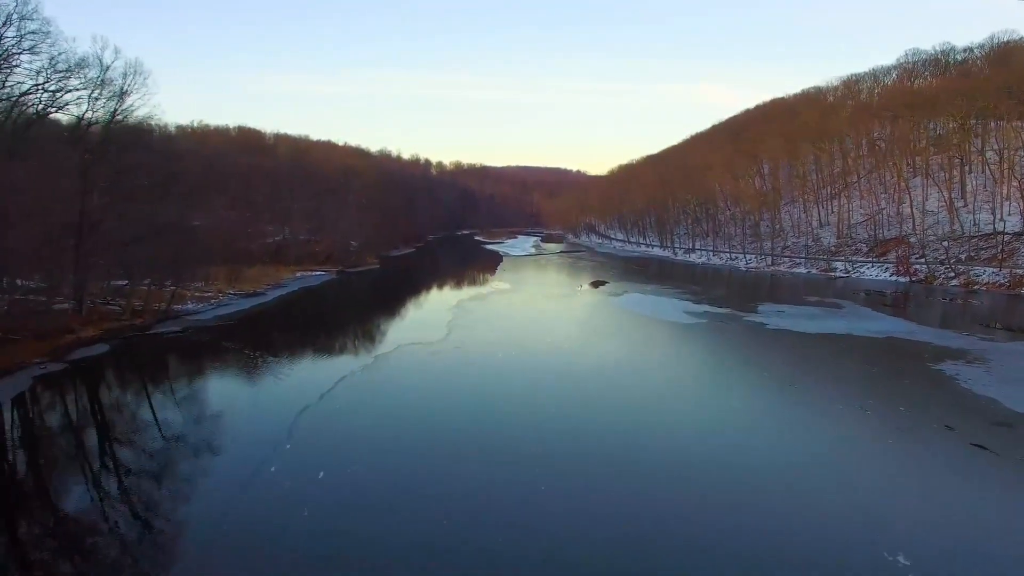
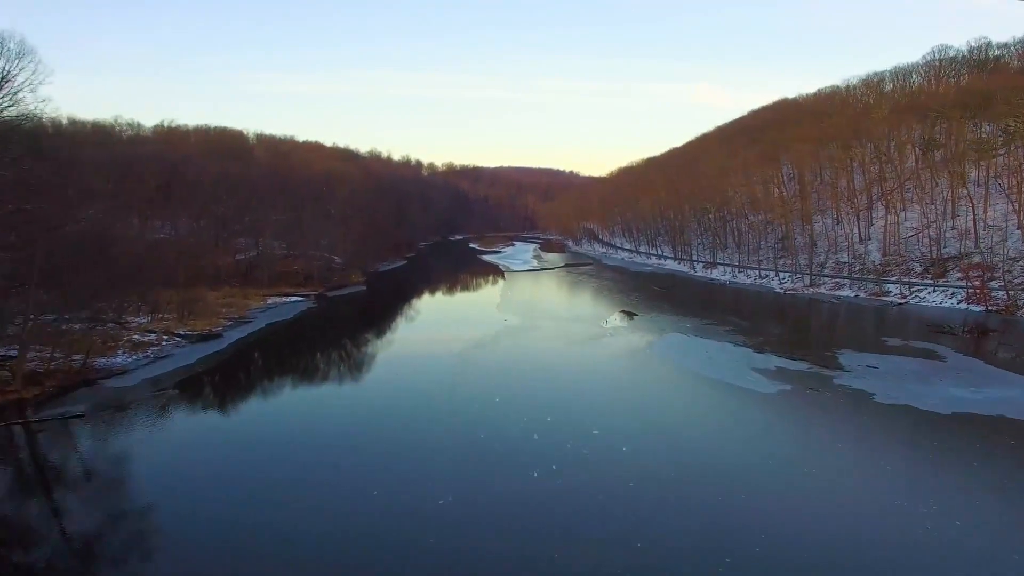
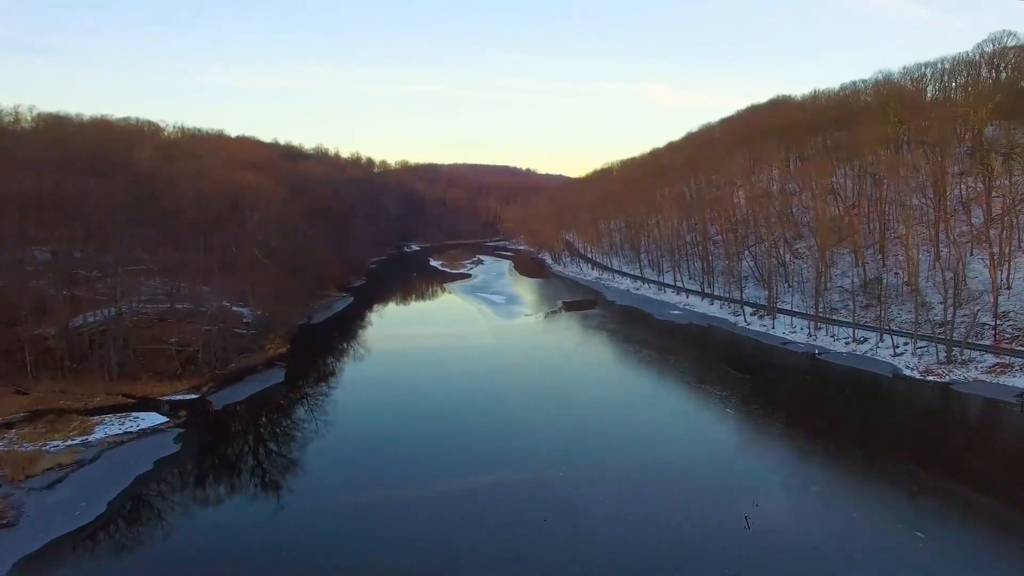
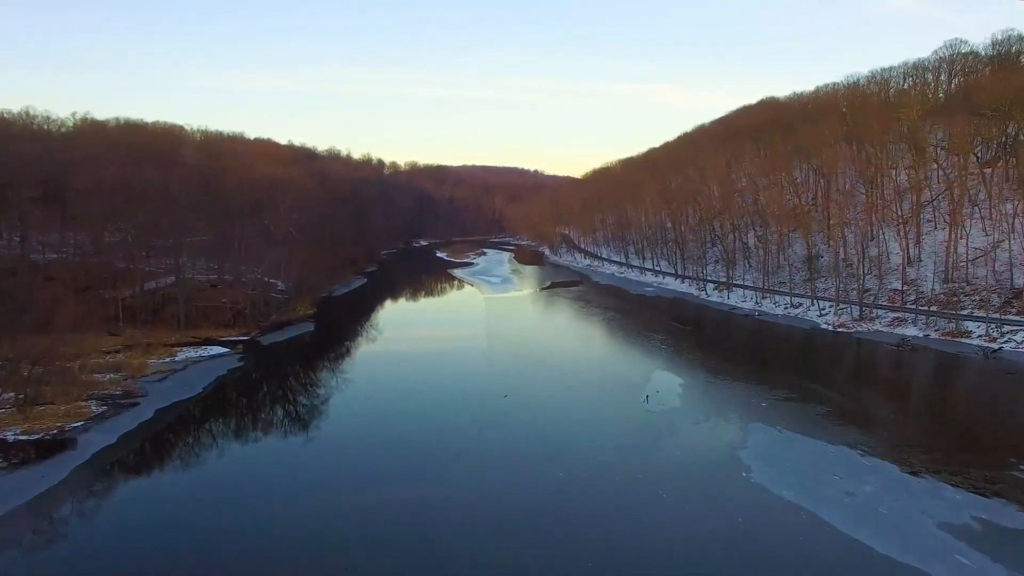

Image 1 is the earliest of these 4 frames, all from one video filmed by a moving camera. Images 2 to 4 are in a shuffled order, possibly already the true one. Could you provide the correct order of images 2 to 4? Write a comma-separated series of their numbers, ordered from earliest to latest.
2, 4, 3
